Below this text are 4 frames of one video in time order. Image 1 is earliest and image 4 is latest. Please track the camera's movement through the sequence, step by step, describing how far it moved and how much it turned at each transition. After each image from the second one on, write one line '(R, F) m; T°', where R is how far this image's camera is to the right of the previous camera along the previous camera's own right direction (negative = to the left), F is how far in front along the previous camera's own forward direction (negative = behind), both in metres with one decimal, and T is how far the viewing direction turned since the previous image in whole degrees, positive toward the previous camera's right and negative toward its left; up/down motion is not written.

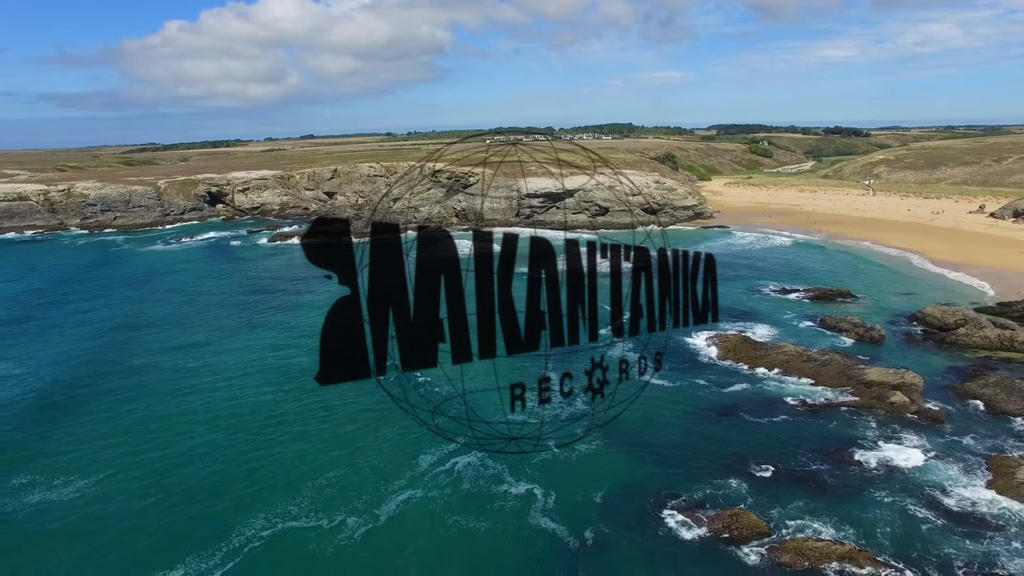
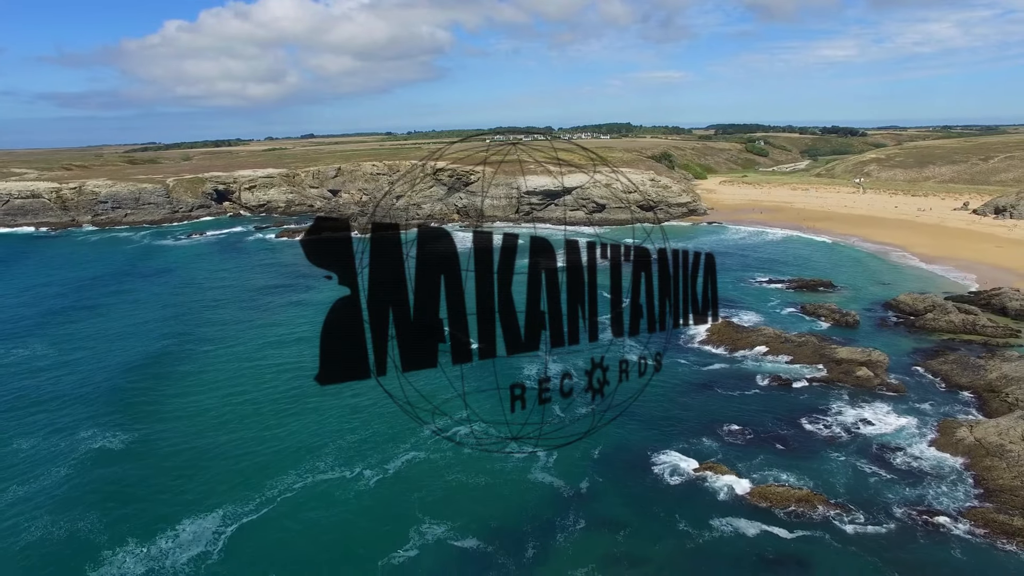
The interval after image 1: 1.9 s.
(0.0, -2.3) m; 0°
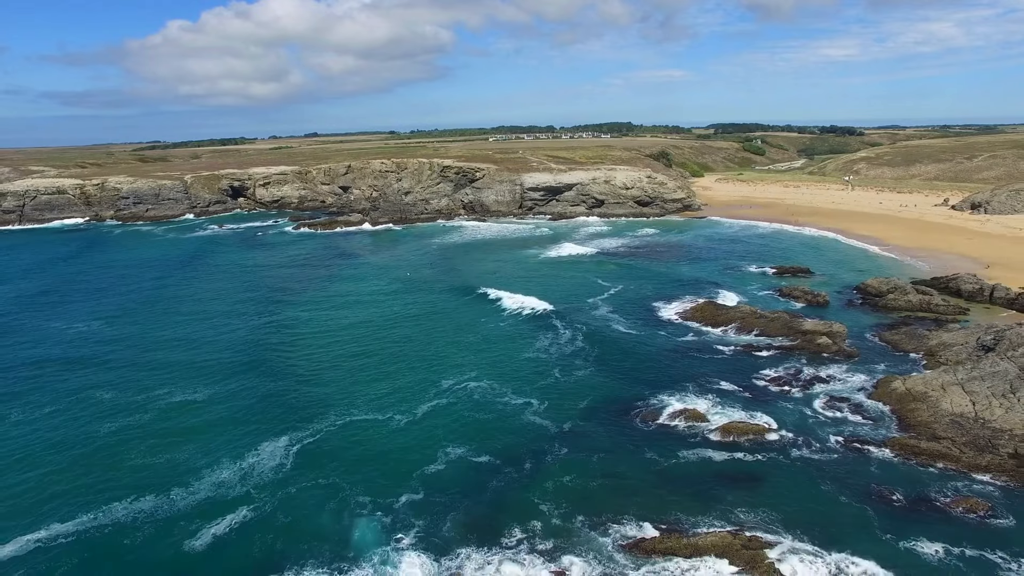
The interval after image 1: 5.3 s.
(-0.2, -3.8) m; 0°
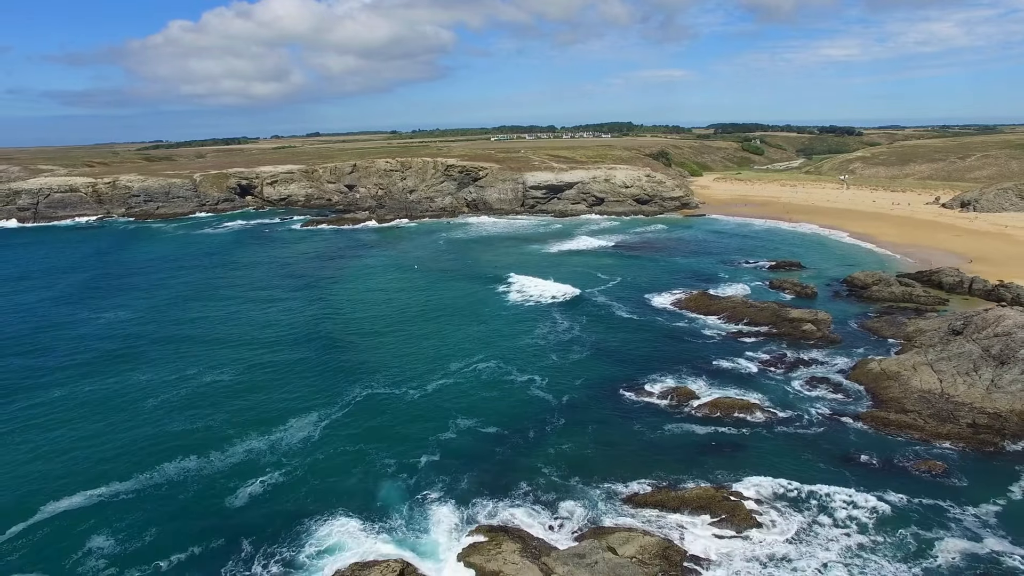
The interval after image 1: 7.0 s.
(-0.2, -2.0) m; 0°
